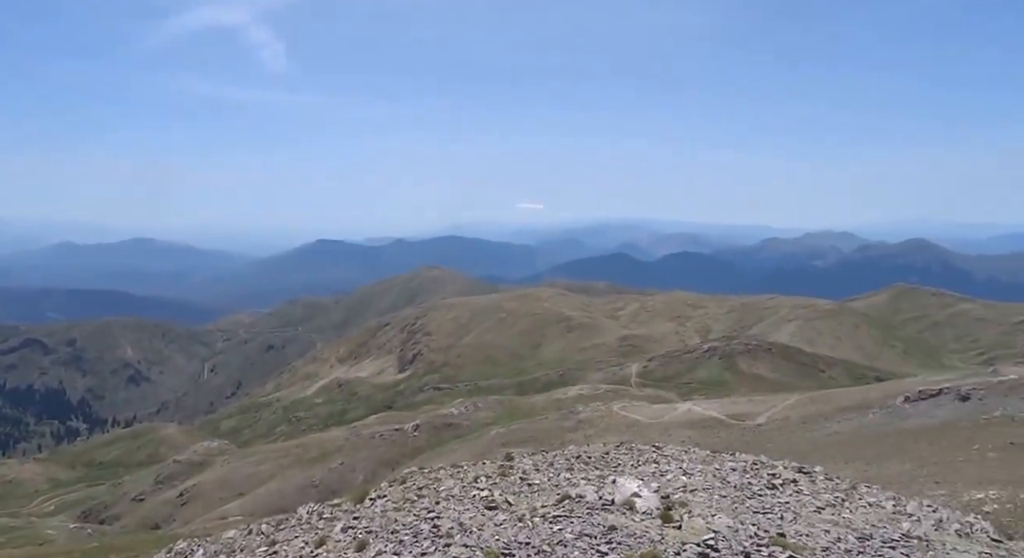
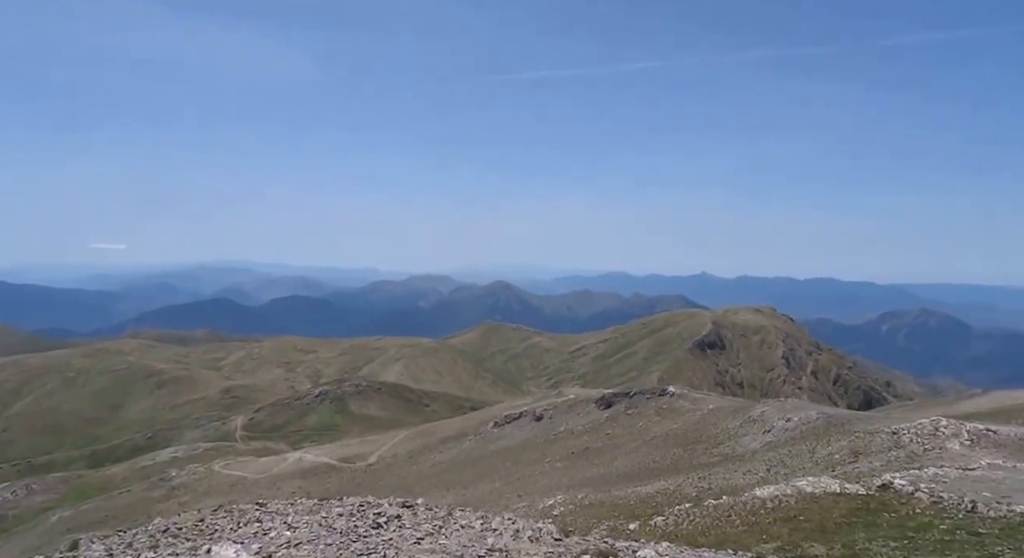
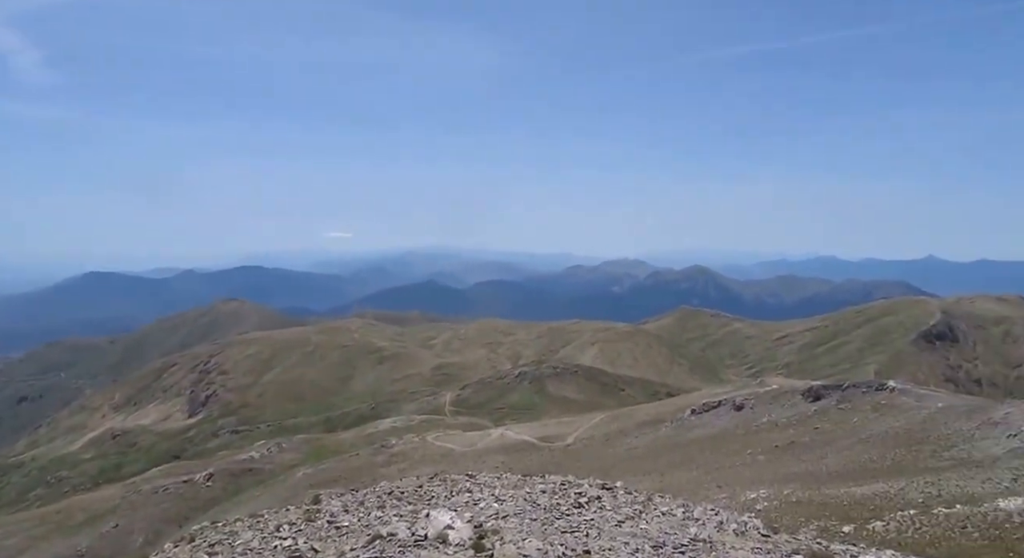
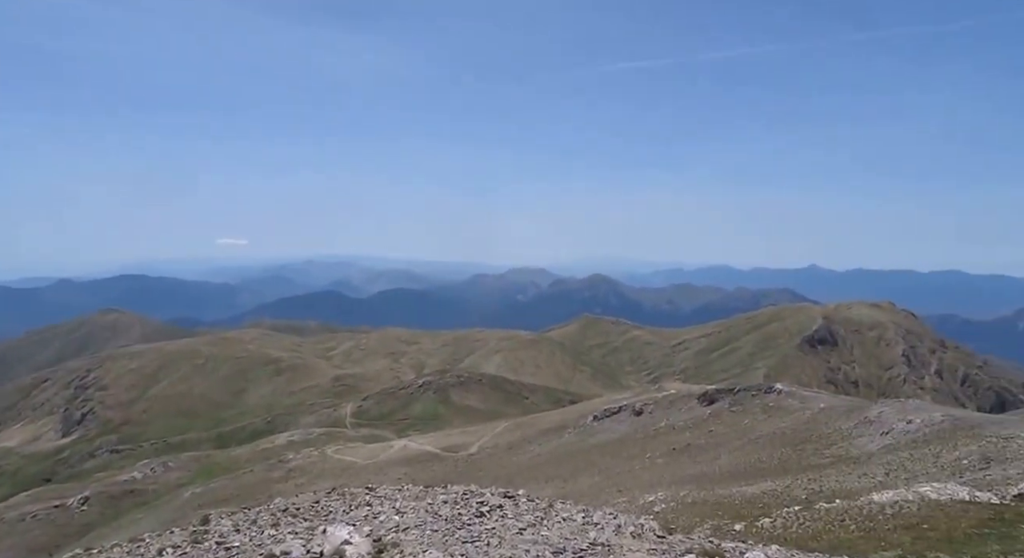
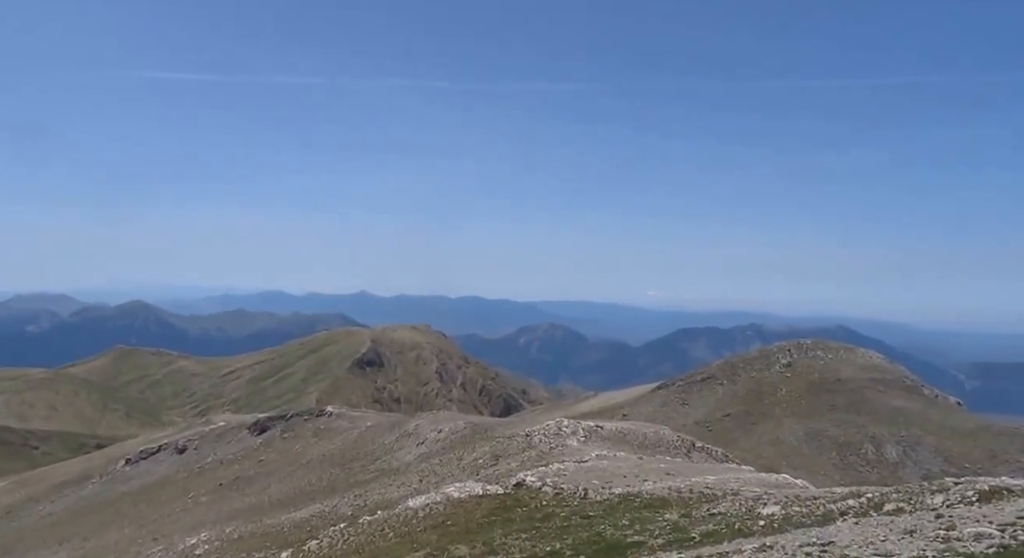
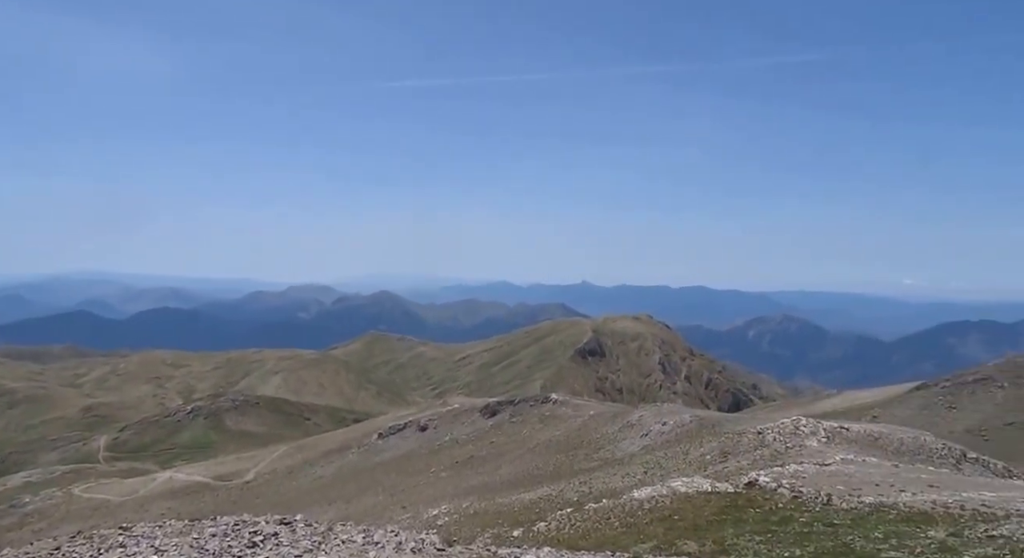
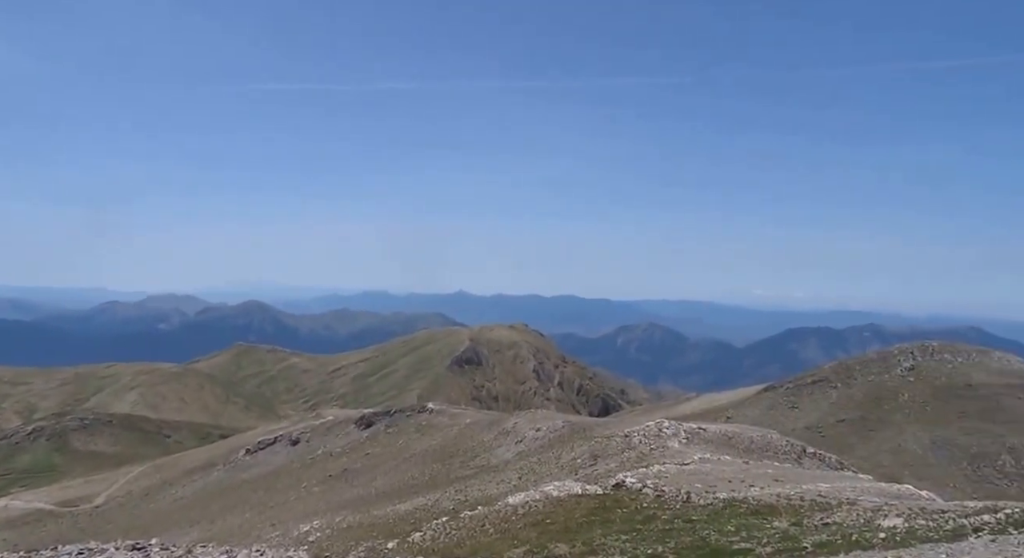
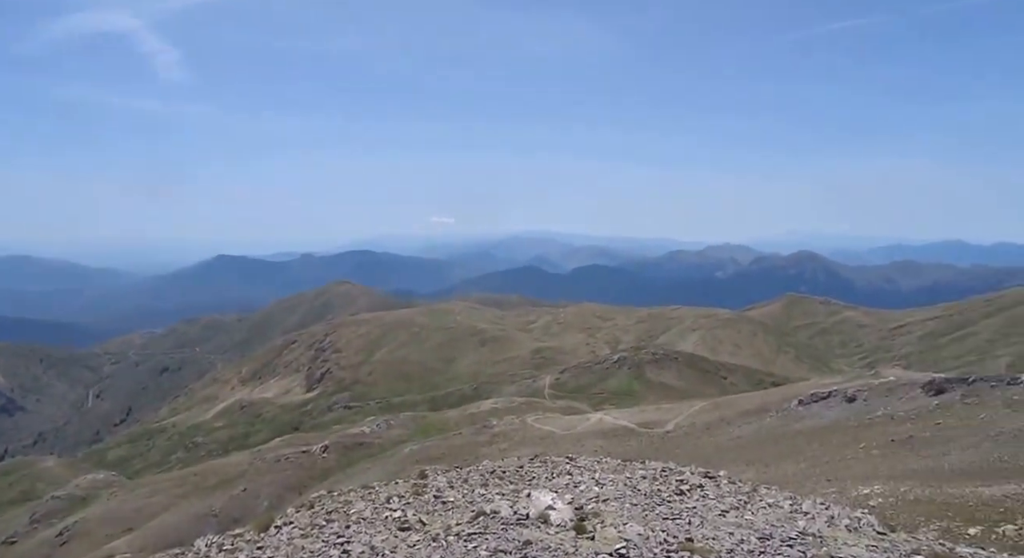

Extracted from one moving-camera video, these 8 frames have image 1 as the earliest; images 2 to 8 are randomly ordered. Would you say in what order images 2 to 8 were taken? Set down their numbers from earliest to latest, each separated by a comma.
8, 3, 4, 2, 6, 7, 5
